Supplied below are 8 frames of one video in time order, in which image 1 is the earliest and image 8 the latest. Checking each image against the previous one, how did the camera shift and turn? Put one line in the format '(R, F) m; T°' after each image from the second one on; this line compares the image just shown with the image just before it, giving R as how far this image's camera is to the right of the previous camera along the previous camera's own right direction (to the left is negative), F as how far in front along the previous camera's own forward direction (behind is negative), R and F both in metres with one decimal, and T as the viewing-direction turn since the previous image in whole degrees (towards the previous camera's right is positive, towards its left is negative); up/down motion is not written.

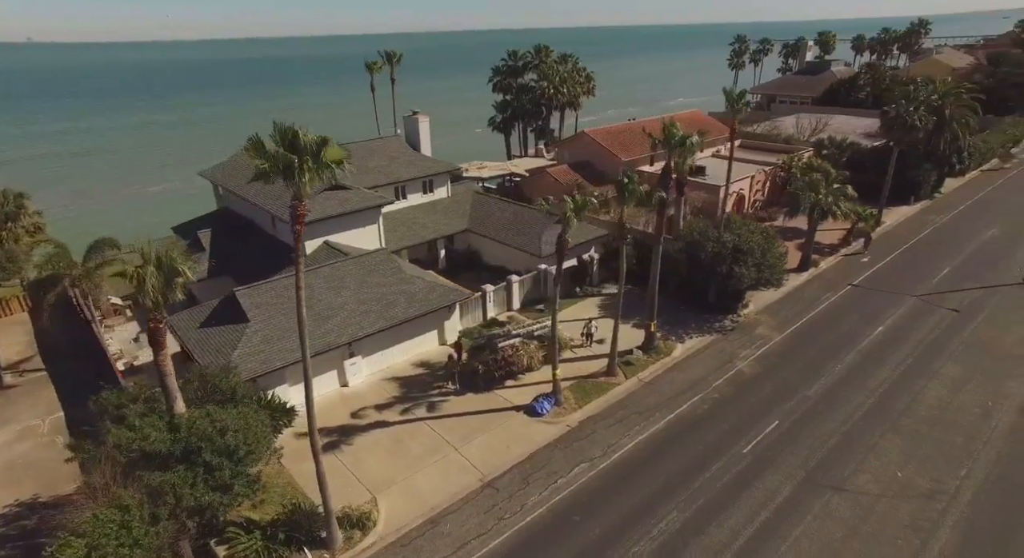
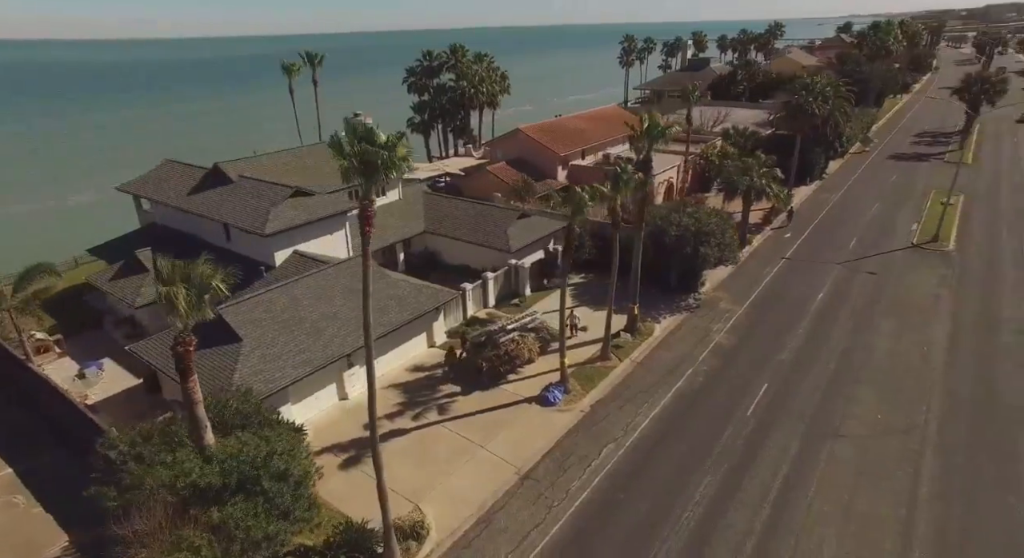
(-5.3, +0.1) m; +12°
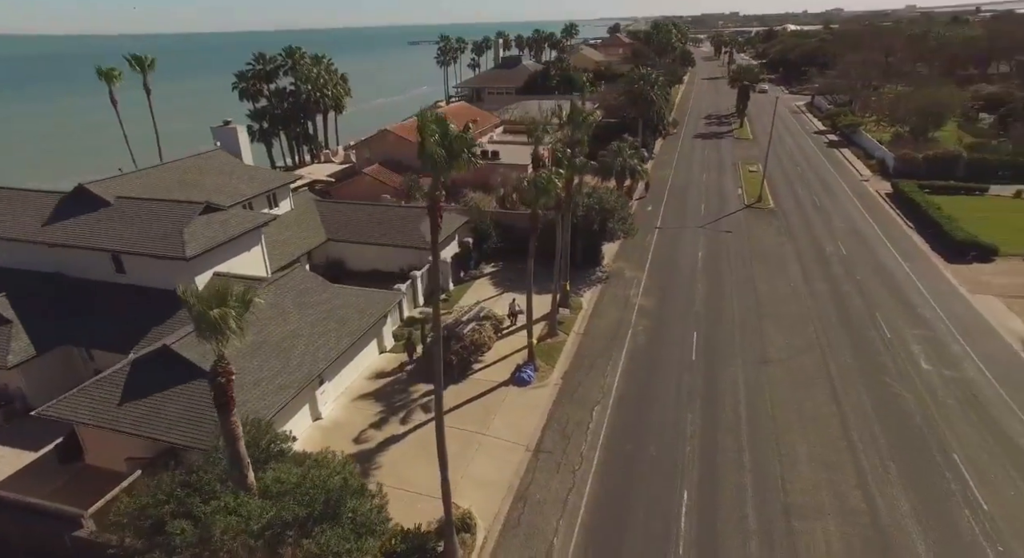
(-7.2, +0.3) m; +19°
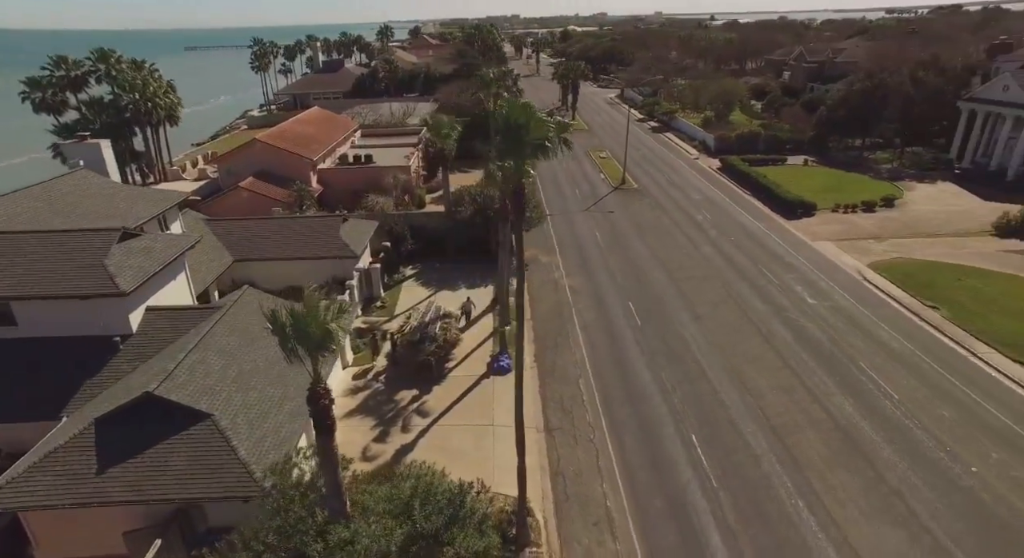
(-7.5, +0.6) m; +19°
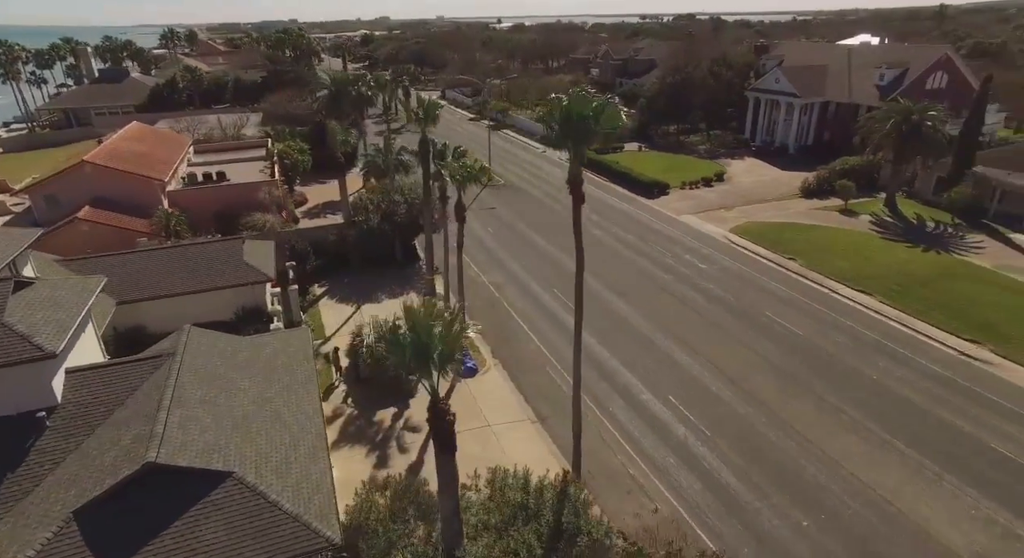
(-7.1, +1.1) m; +19°
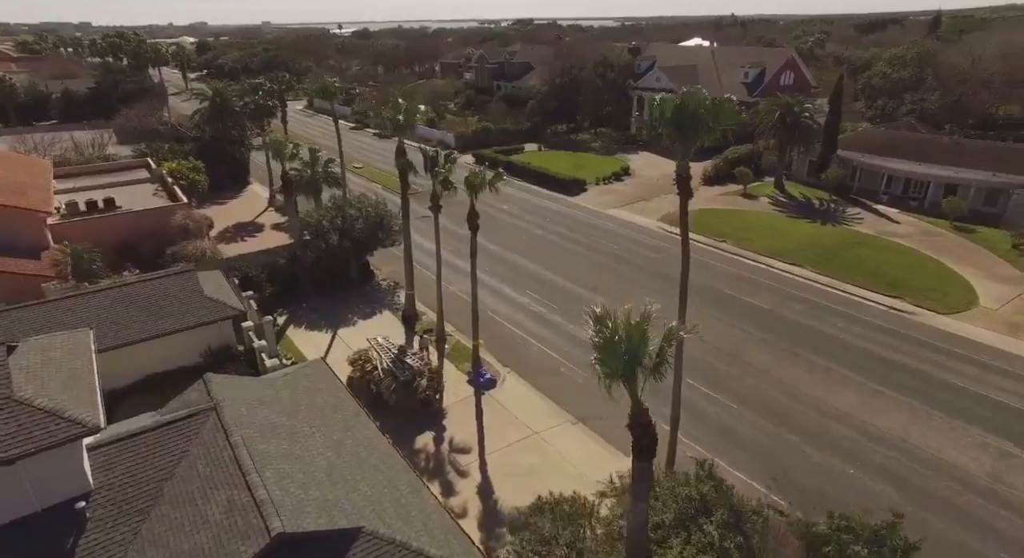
(-7.4, +1.5) m; +15°
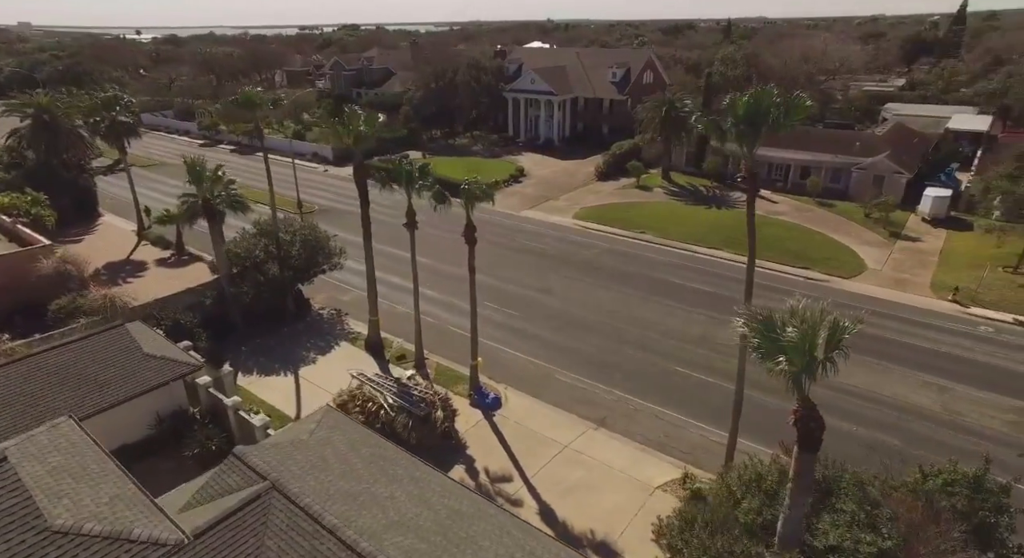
(-6.6, +2.3) m; +16°
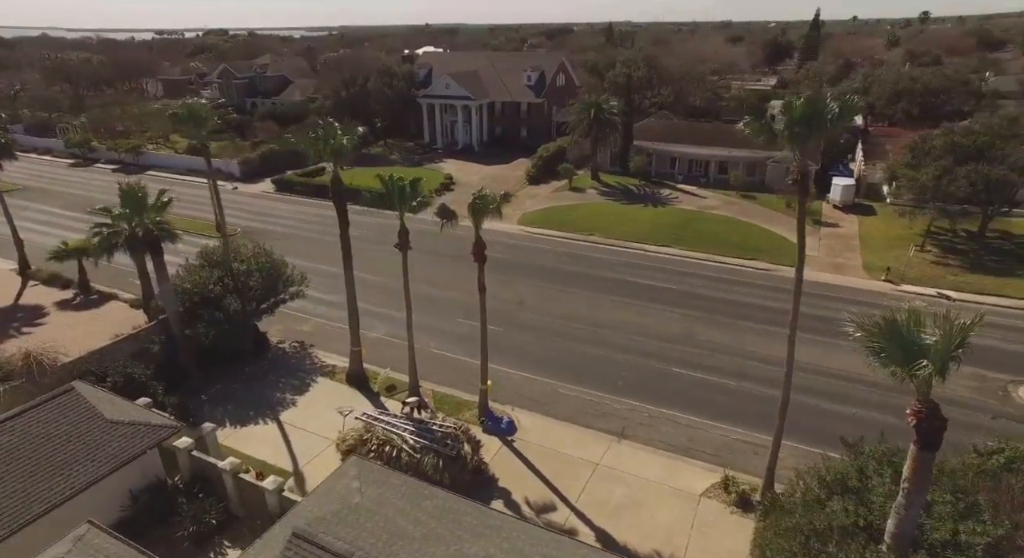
(-4.6, +2.0) m; +11°
